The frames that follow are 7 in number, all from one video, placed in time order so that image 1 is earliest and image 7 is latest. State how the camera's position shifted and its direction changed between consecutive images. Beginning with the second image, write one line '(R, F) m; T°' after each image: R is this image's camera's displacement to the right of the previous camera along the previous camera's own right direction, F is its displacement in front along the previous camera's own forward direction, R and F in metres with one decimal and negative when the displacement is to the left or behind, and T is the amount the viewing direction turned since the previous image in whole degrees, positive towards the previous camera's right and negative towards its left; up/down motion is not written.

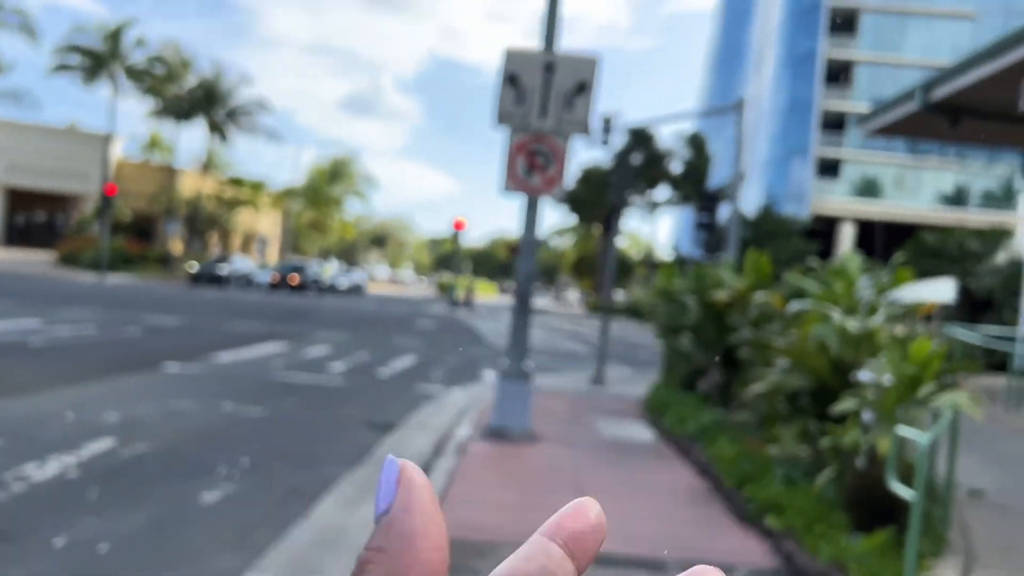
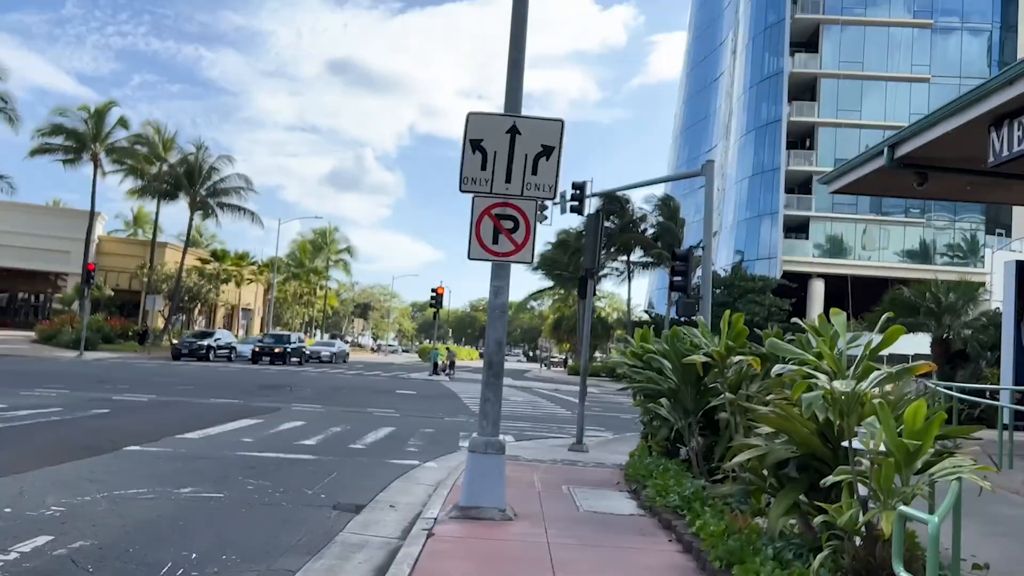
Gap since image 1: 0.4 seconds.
(+0.2, +0.3) m; +1°
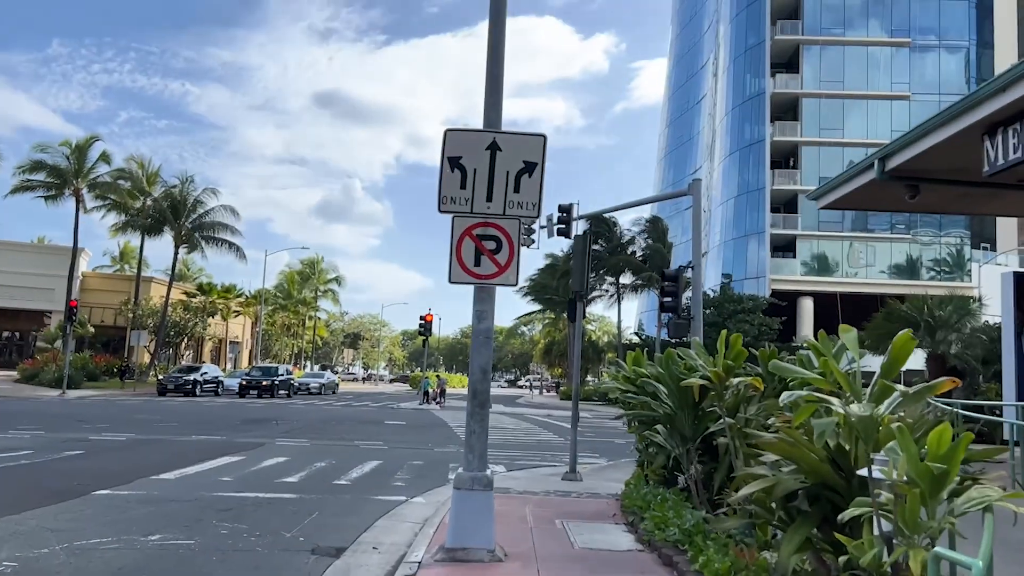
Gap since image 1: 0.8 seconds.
(+0.1, +0.4) m; +1°
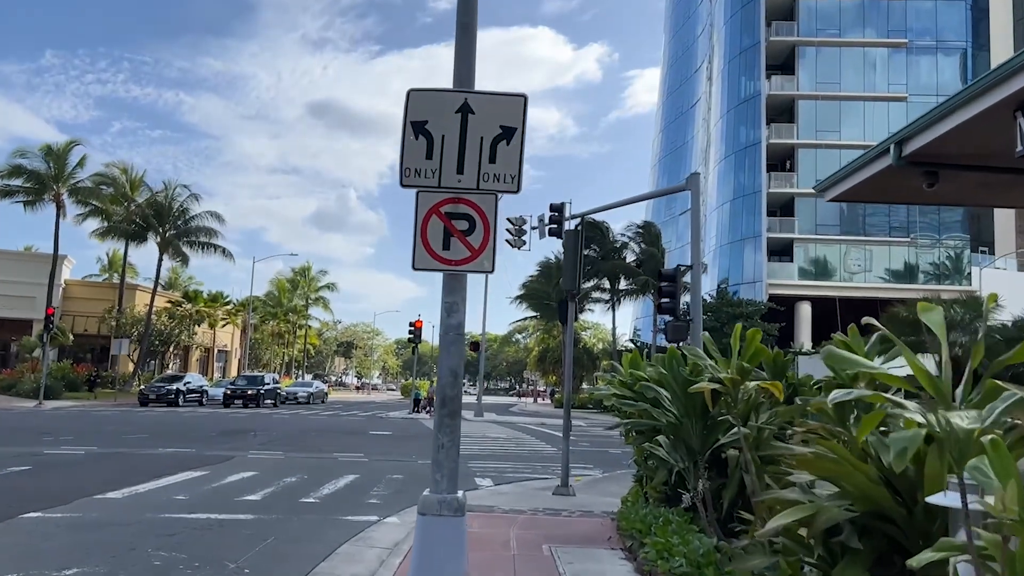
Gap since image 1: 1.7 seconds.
(+0.1, +1.0) m; 0°
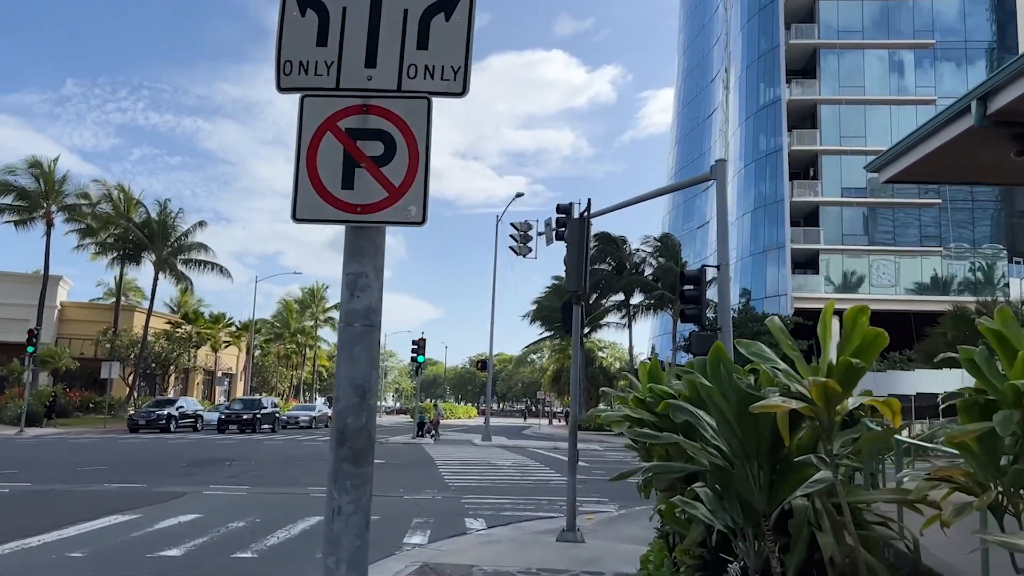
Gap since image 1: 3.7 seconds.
(+0.3, +2.2) m; -1°
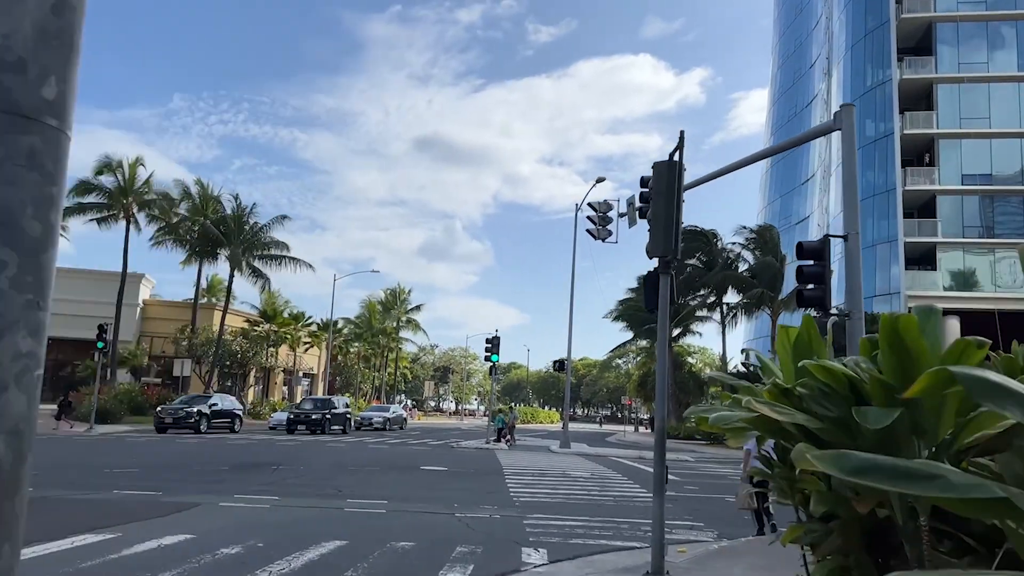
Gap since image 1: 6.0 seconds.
(+0.2, +2.5) m; -6°
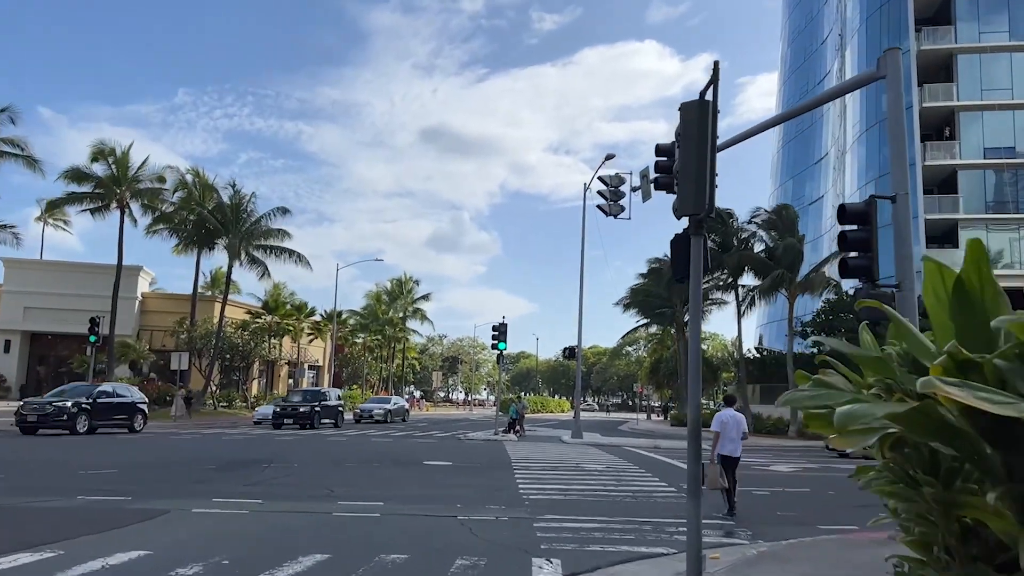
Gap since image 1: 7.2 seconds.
(0.0, +1.3) m; -1°
